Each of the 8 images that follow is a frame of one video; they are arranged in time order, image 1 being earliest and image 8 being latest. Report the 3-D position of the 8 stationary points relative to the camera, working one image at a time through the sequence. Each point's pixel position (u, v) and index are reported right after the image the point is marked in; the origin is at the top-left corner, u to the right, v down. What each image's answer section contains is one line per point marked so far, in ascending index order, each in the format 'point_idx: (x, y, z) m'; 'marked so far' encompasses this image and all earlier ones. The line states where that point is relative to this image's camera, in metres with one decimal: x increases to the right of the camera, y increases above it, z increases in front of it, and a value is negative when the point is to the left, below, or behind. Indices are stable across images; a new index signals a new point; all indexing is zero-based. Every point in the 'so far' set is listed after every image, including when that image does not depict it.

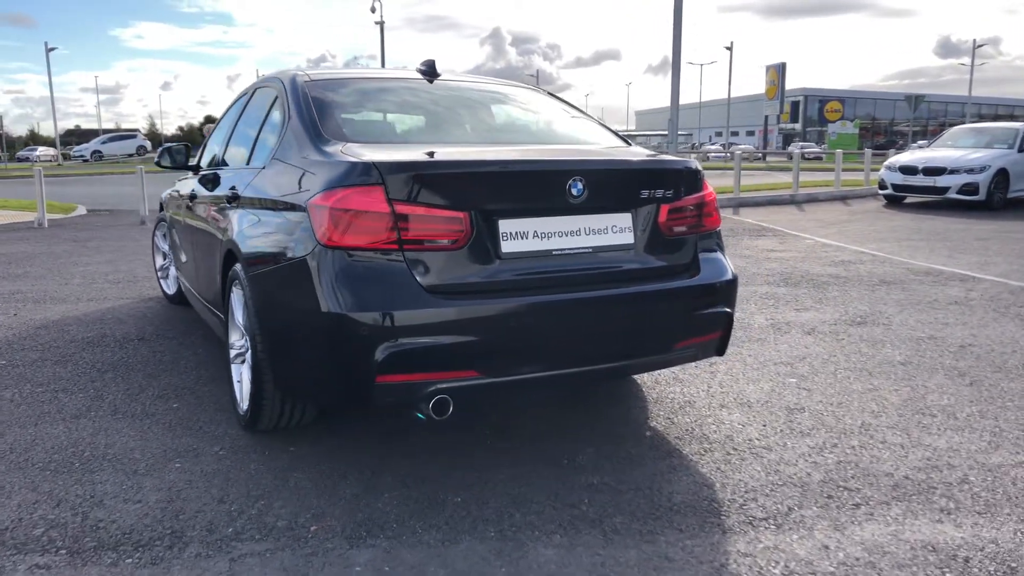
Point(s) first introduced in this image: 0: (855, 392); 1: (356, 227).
0: (+1.8, -0.5, +4.1) m
1: (-0.5, +0.2, +2.7) m
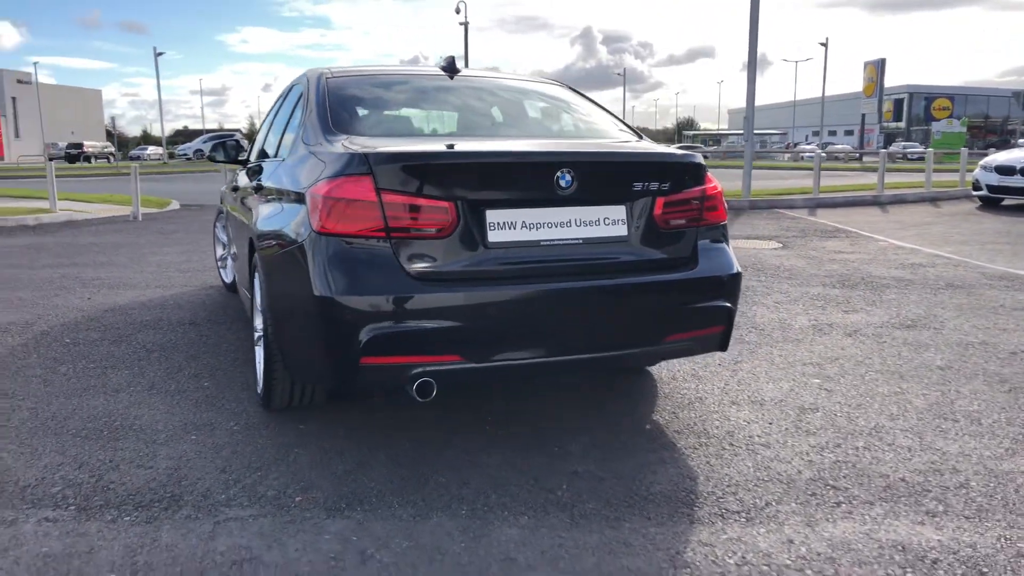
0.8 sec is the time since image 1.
0: (+1.8, -0.5, +4.0) m
1: (-0.6, +0.3, +2.8) m
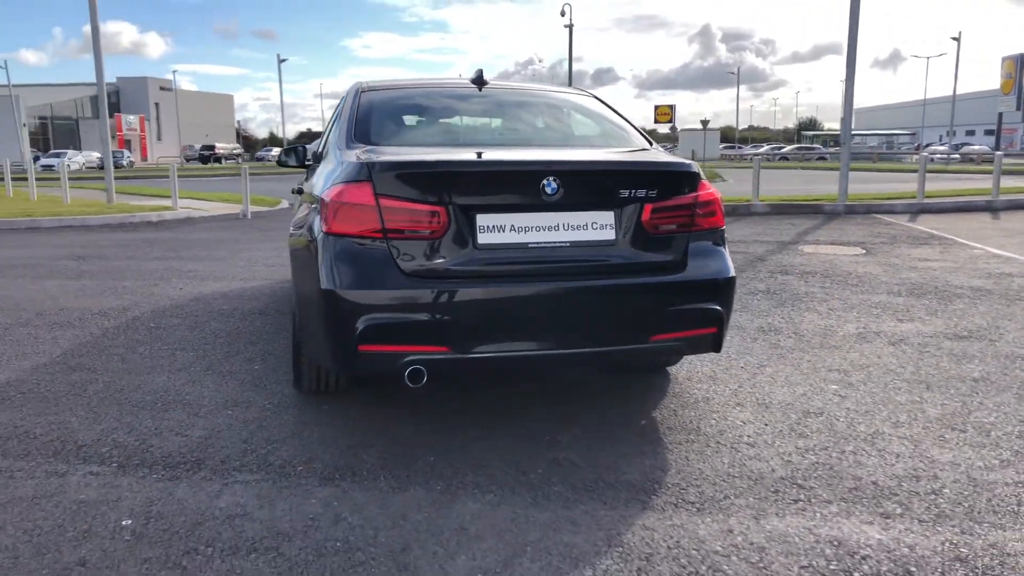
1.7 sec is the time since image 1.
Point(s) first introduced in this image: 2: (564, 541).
0: (+1.9, -0.6, +4.0) m
1: (-0.6, +0.3, +3.1) m
2: (+0.2, -0.8, +2.5) m
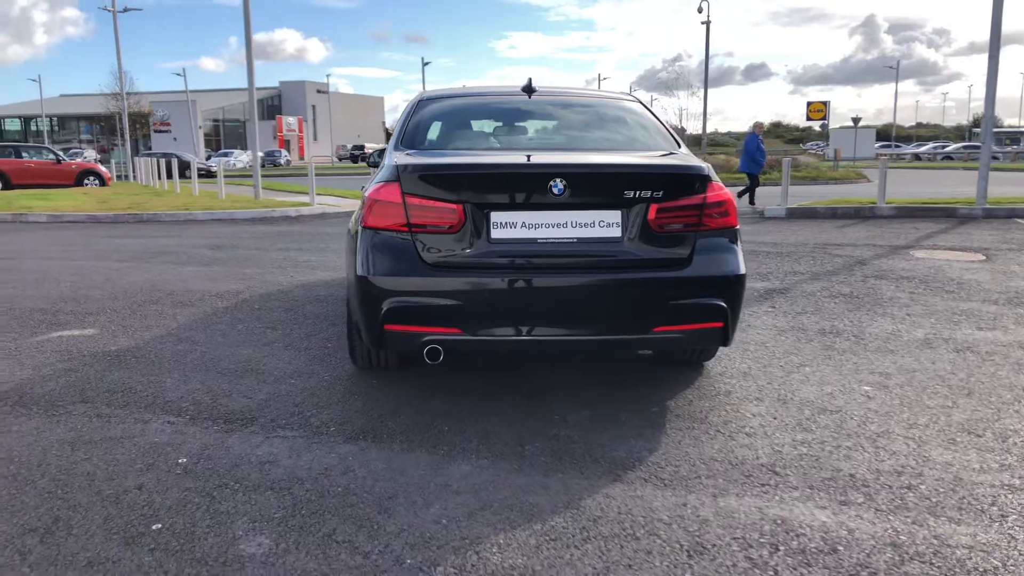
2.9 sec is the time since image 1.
0: (+2.1, -0.6, +4.0) m
1: (-0.6, +0.3, +3.6) m
2: (+0.1, -0.7, +2.8) m
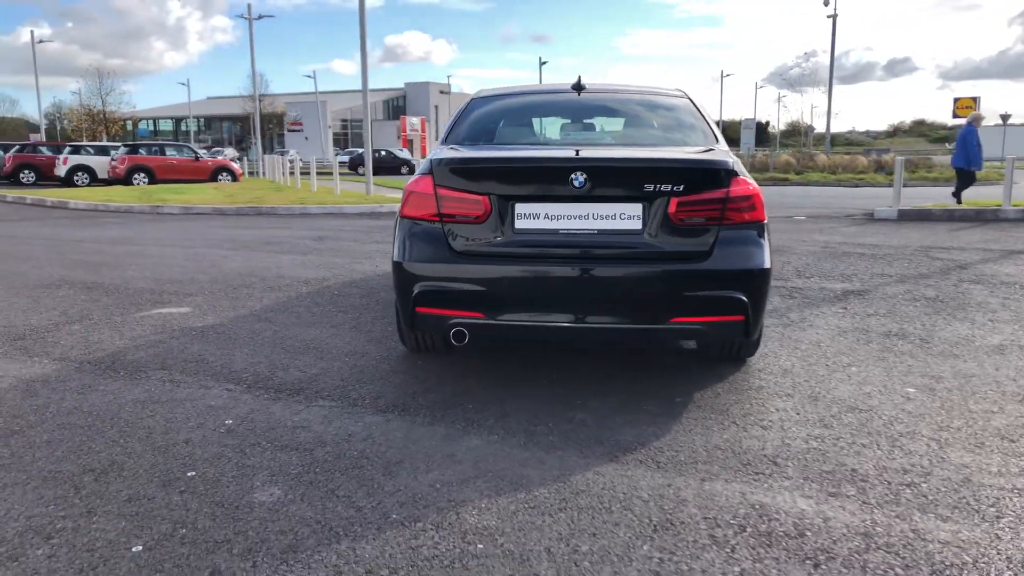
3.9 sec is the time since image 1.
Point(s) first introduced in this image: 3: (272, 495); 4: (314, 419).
0: (+2.2, -0.6, +3.9) m
1: (-0.5, +0.4, +3.8) m
2: (0.0, -0.7, +3.0) m
3: (-0.8, -0.7, +2.8) m
4: (-0.9, -0.6, +3.6) m
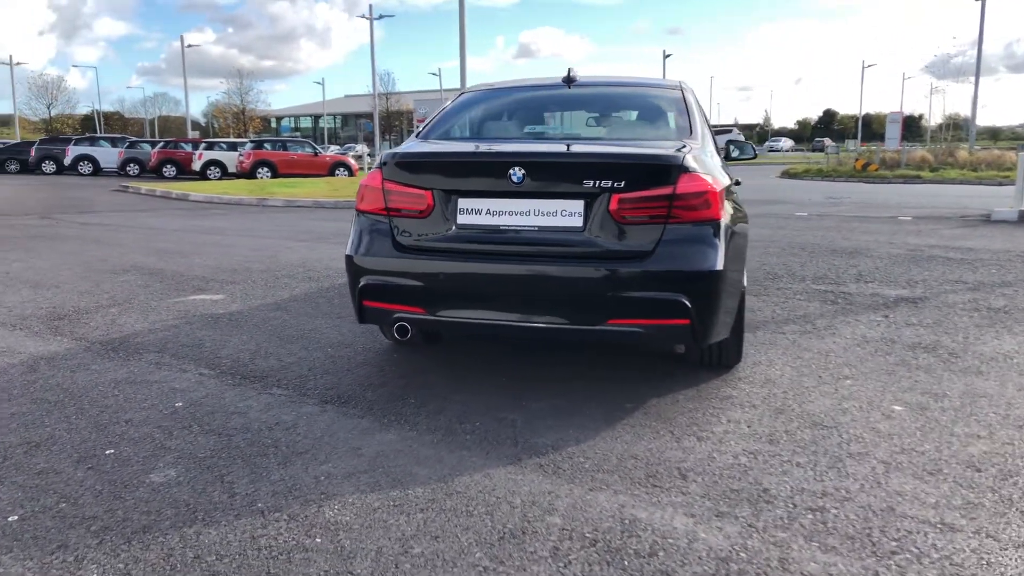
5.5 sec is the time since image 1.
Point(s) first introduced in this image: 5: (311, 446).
0: (+1.9, -0.6, +3.5) m
1: (-0.7, +0.4, +3.9) m
2: (-0.4, -0.7, +3.0) m
3: (-1.3, -0.7, +2.9) m
4: (-1.2, -0.5, +3.7) m
5: (-0.8, -0.6, +3.2) m
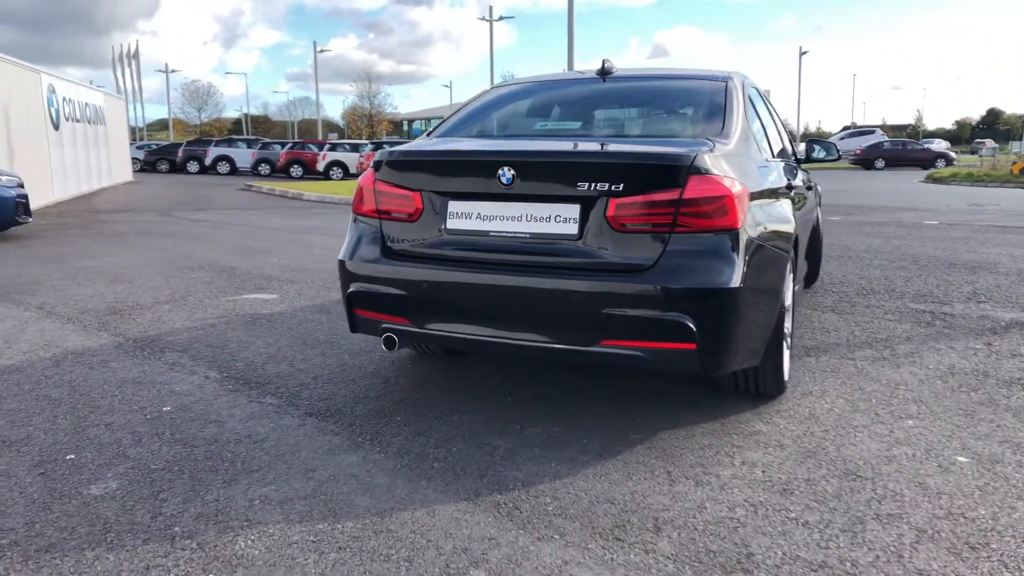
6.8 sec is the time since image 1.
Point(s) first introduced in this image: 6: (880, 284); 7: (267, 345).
0: (+1.8, -0.7, +2.8) m
1: (-0.7, +0.4, +3.7) m
2: (-0.5, -0.7, +2.7) m
3: (-1.4, -0.7, +2.8) m
4: (-1.2, -0.6, +3.6) m
5: (-0.9, -0.7, +3.0) m
6: (+3.1, 0.0, +6.8) m
7: (-1.5, -0.3, +4.8) m
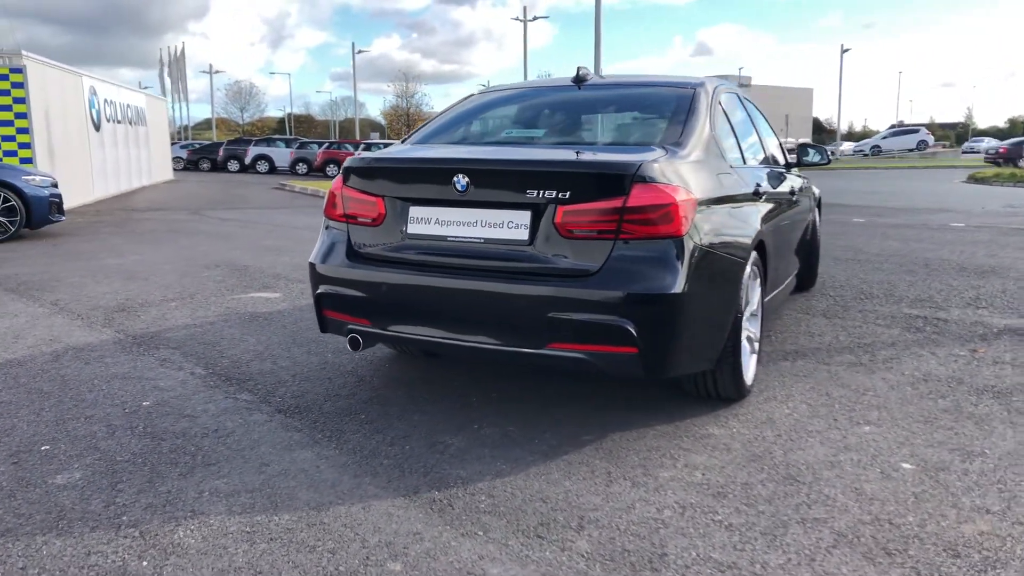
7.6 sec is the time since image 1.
0: (+1.6, -0.8, +2.9) m
1: (-0.8, +0.4, +3.8) m
2: (-0.8, -0.7, +2.8) m
3: (-1.6, -0.7, +3.0) m
4: (-1.4, -0.6, +3.7) m
5: (-1.1, -0.7, +3.2) m
6: (+3.1, 0.0, +6.7) m
7: (-1.6, -0.3, +4.9) m
